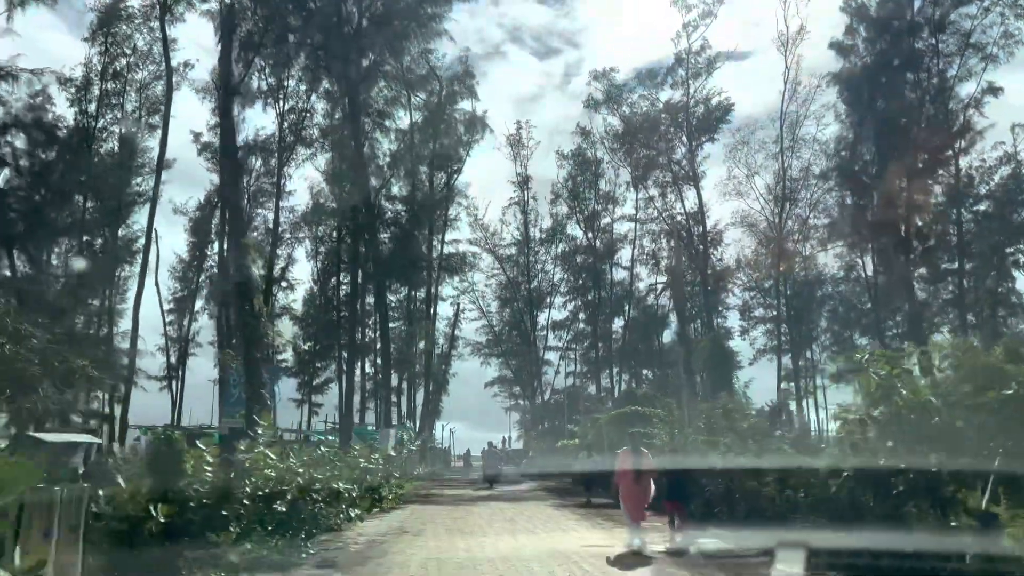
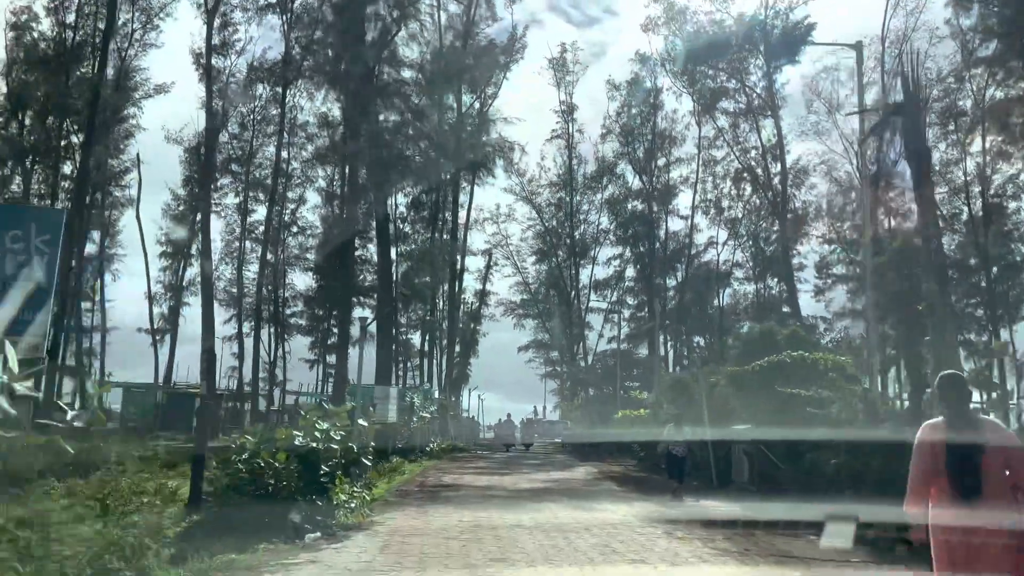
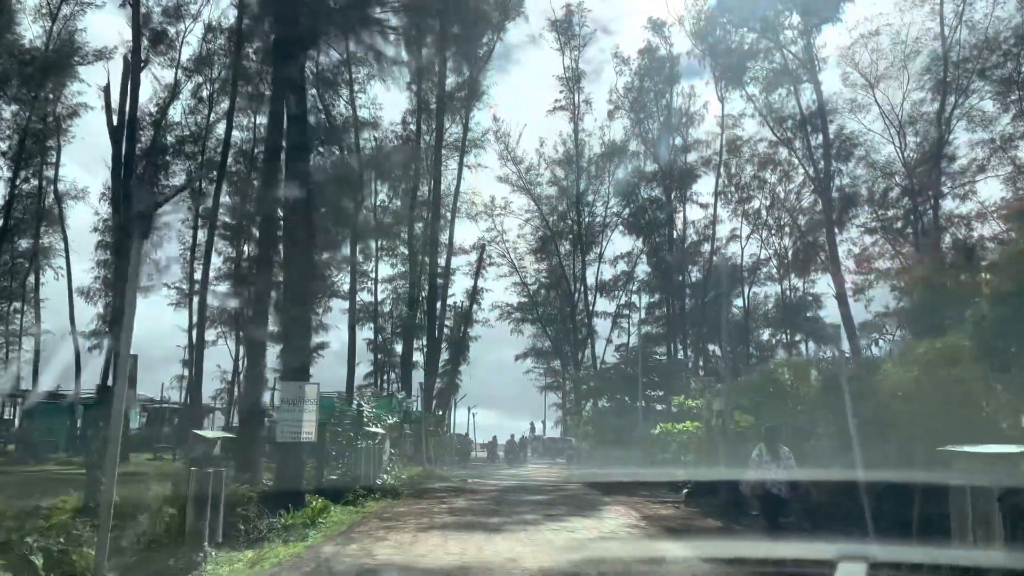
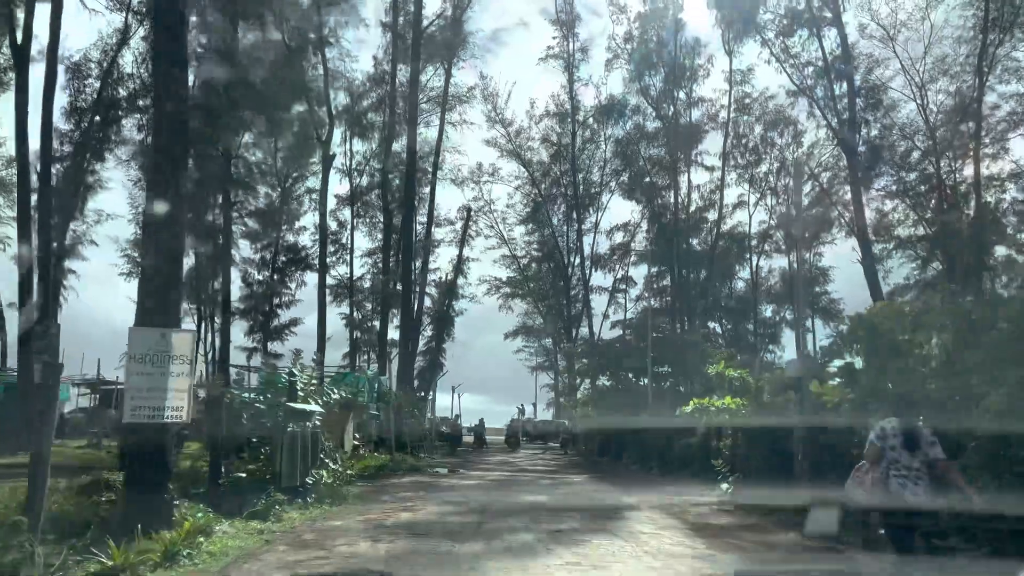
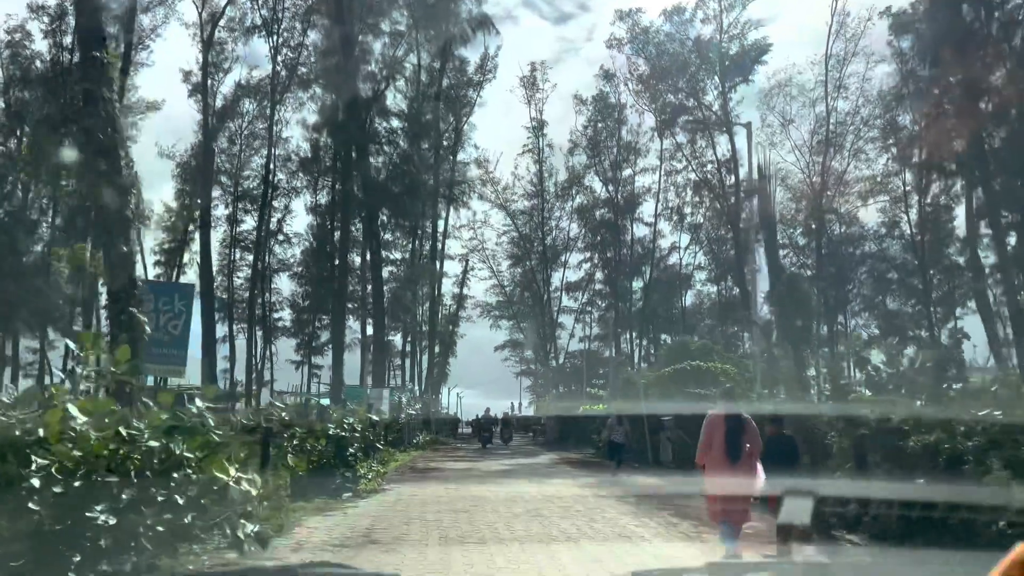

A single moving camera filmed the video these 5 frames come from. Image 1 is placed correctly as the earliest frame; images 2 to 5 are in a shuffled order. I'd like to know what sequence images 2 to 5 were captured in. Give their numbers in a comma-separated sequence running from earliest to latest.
5, 2, 3, 4
